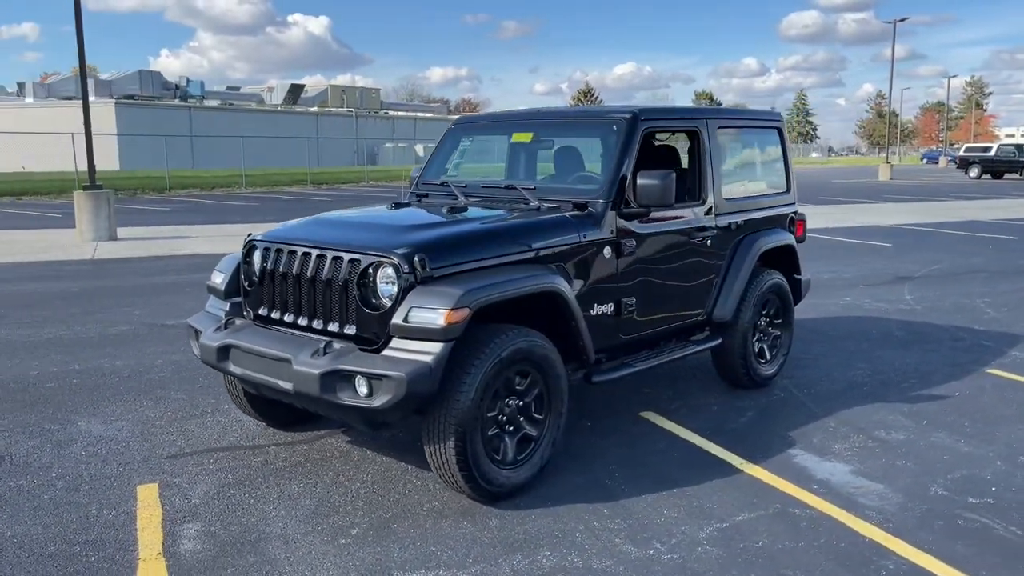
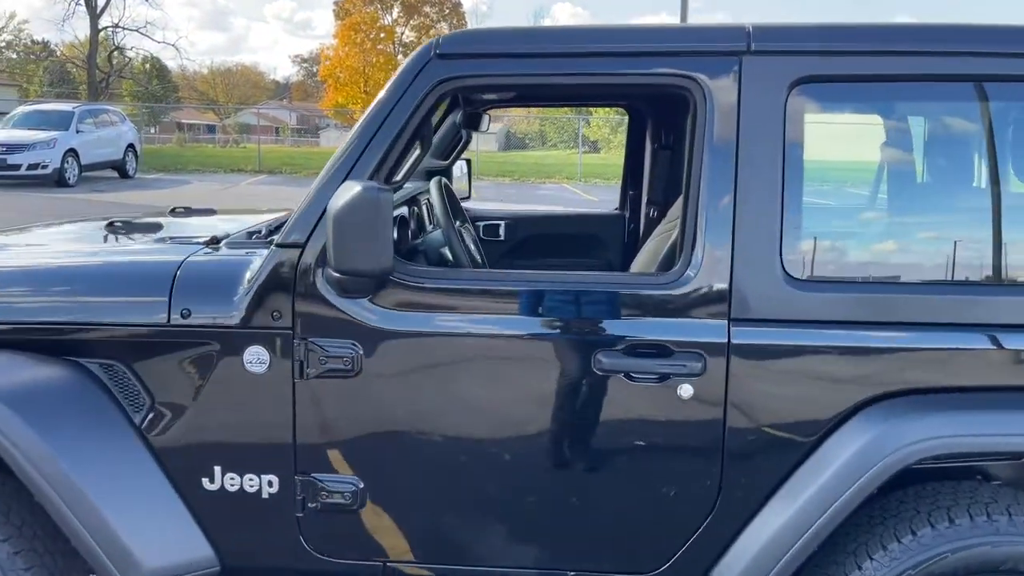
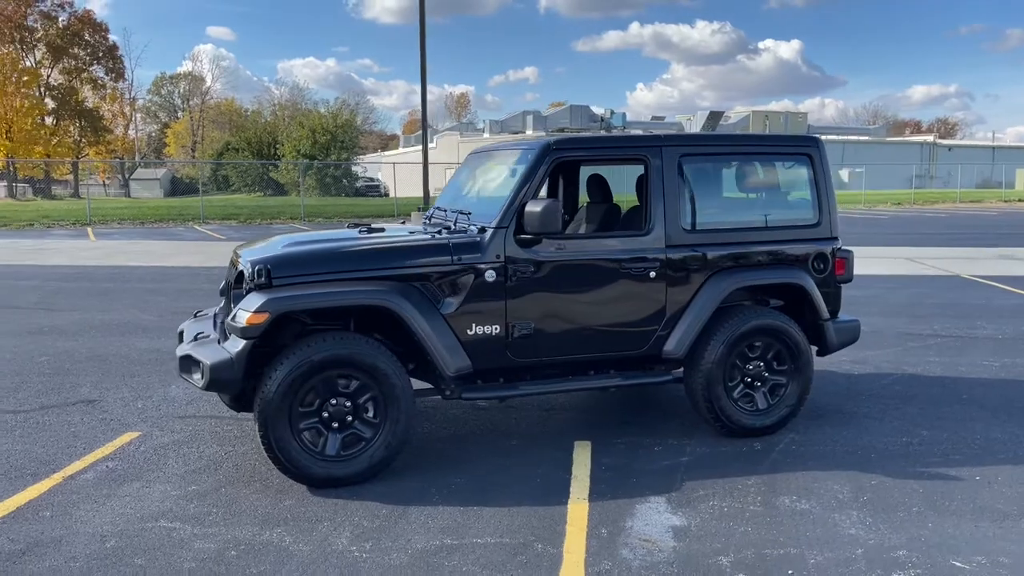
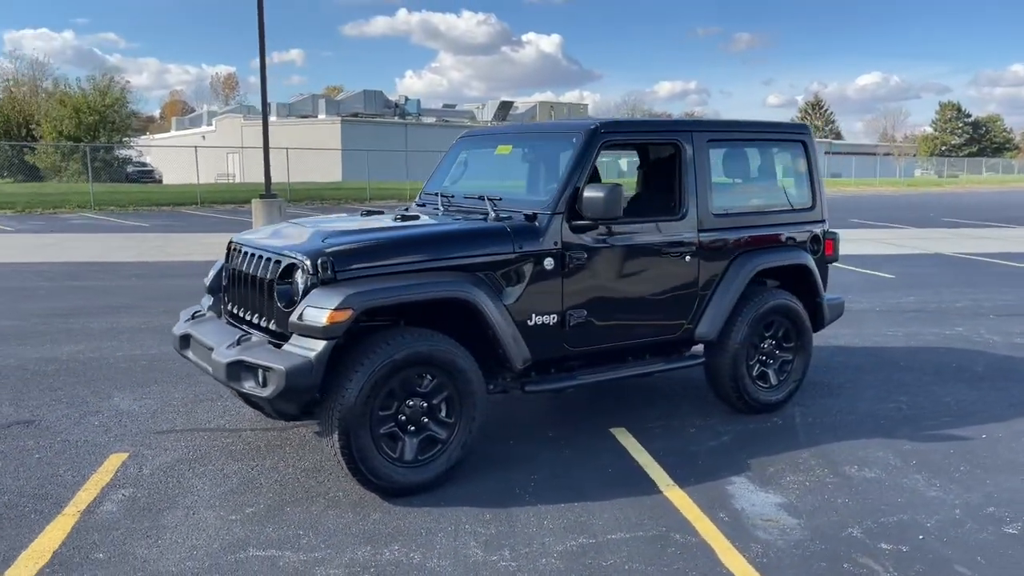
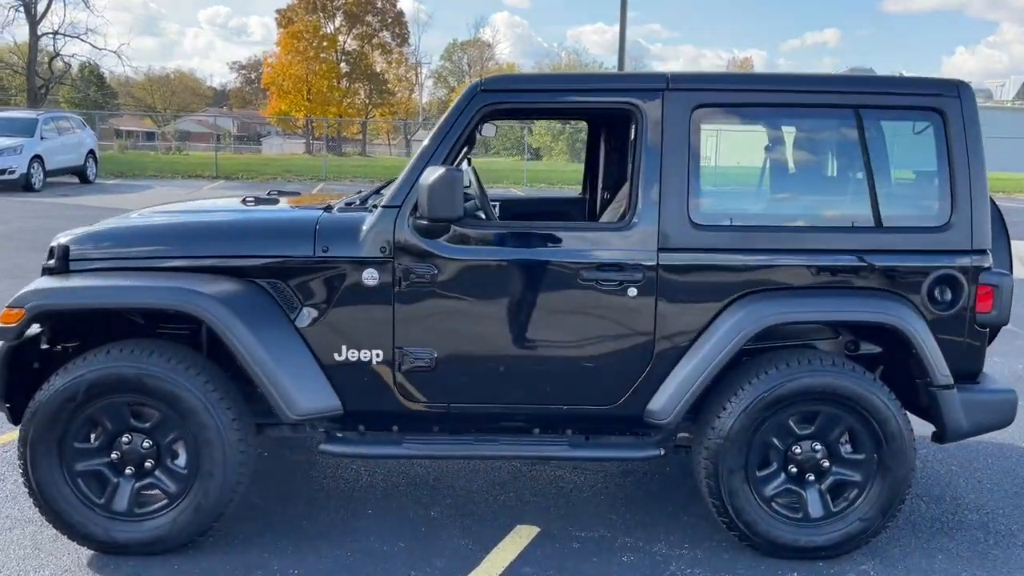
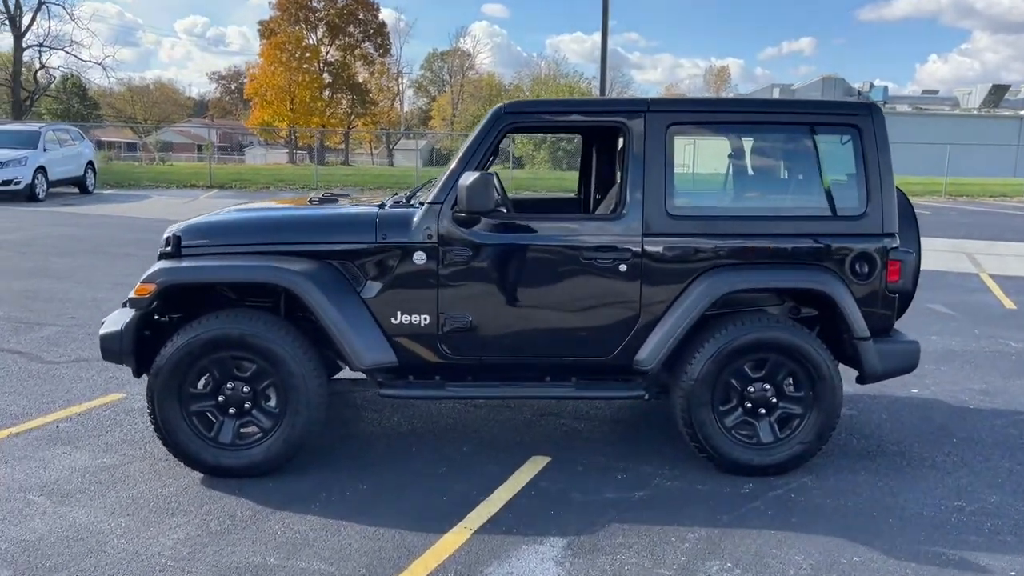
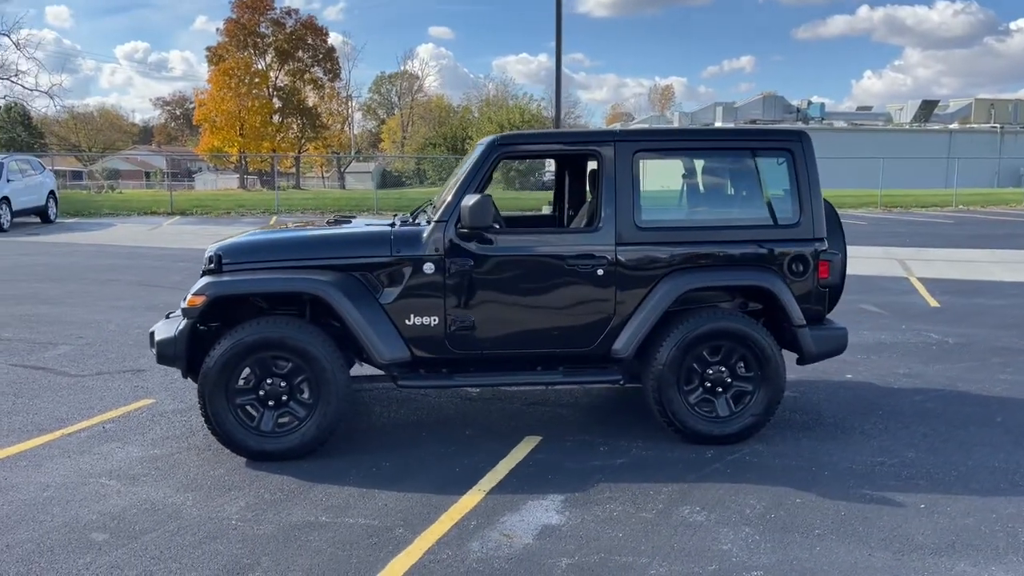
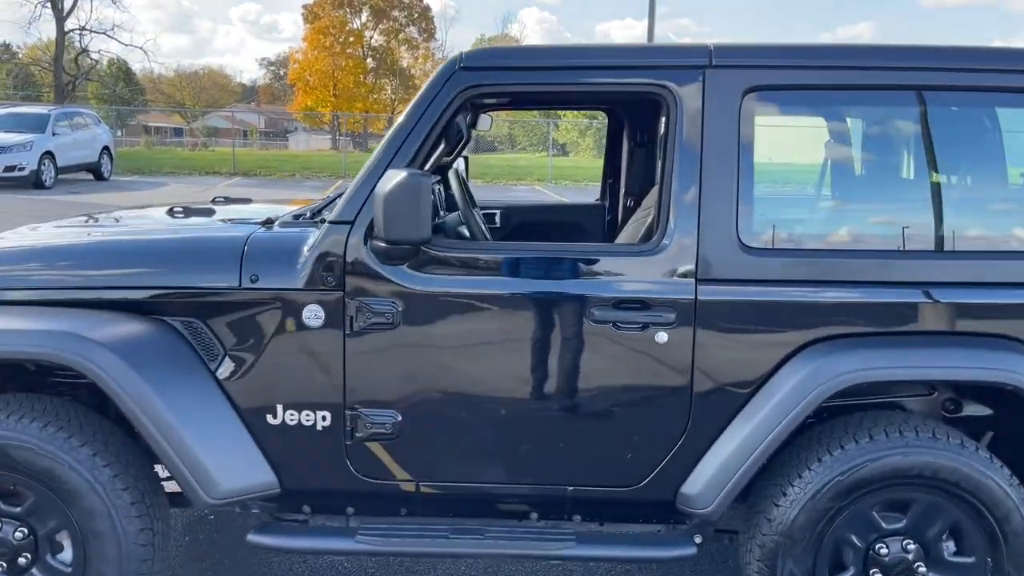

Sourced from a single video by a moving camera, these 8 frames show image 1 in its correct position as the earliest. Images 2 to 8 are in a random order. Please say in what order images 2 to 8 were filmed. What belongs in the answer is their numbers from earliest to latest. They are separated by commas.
4, 3, 7, 6, 5, 8, 2
